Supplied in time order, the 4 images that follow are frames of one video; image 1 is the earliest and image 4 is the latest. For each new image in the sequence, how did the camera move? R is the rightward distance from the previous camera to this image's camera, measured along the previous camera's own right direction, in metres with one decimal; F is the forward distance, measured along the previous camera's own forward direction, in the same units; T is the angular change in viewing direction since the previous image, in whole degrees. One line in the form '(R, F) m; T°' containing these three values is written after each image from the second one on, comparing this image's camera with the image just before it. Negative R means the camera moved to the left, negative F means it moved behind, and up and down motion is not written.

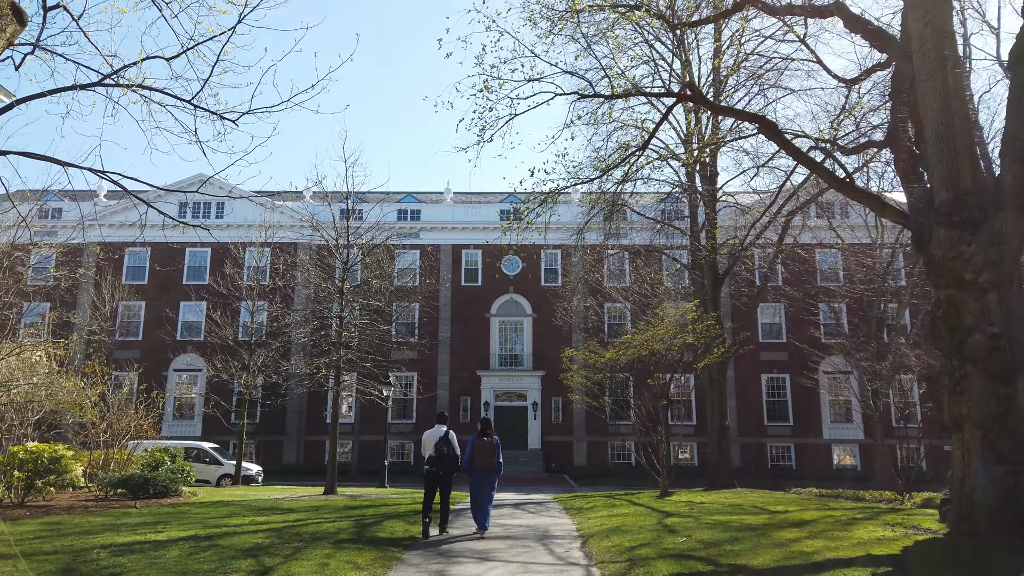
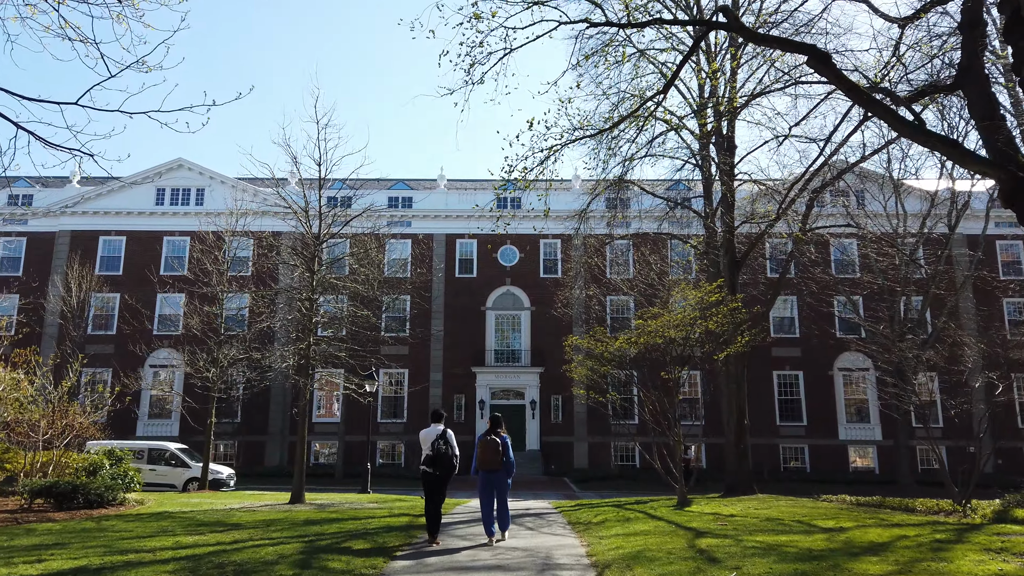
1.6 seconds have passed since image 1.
(0.0, +1.6) m; 0°
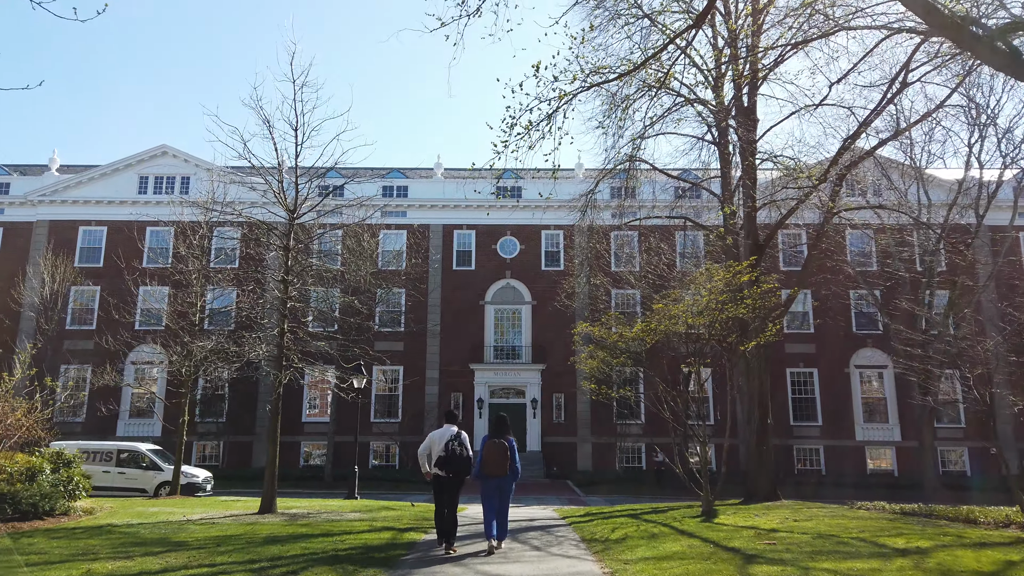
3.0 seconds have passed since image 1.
(0.0, +1.3) m; 0°
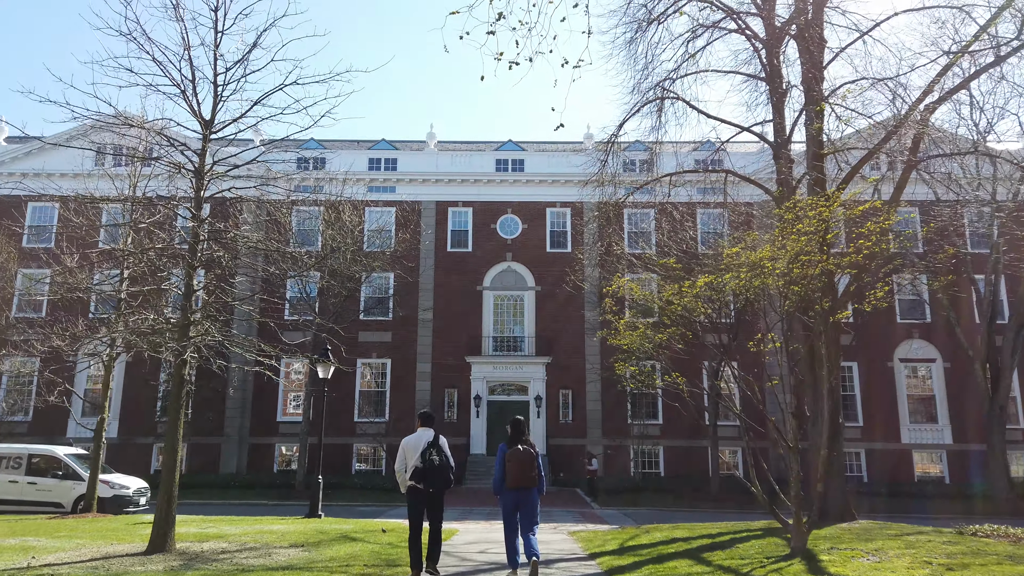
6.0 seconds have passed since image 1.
(-0.1, +2.8) m; 0°
